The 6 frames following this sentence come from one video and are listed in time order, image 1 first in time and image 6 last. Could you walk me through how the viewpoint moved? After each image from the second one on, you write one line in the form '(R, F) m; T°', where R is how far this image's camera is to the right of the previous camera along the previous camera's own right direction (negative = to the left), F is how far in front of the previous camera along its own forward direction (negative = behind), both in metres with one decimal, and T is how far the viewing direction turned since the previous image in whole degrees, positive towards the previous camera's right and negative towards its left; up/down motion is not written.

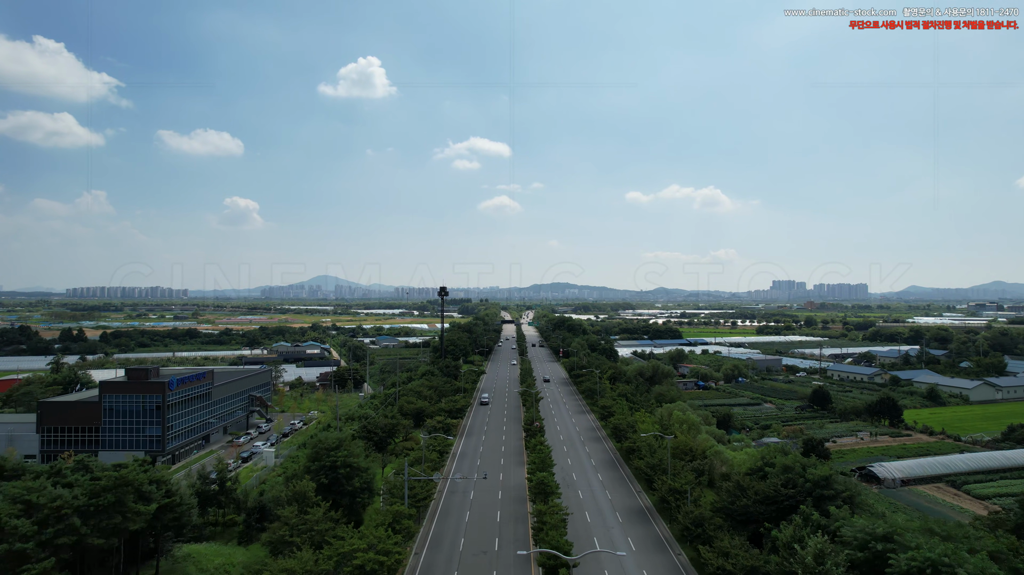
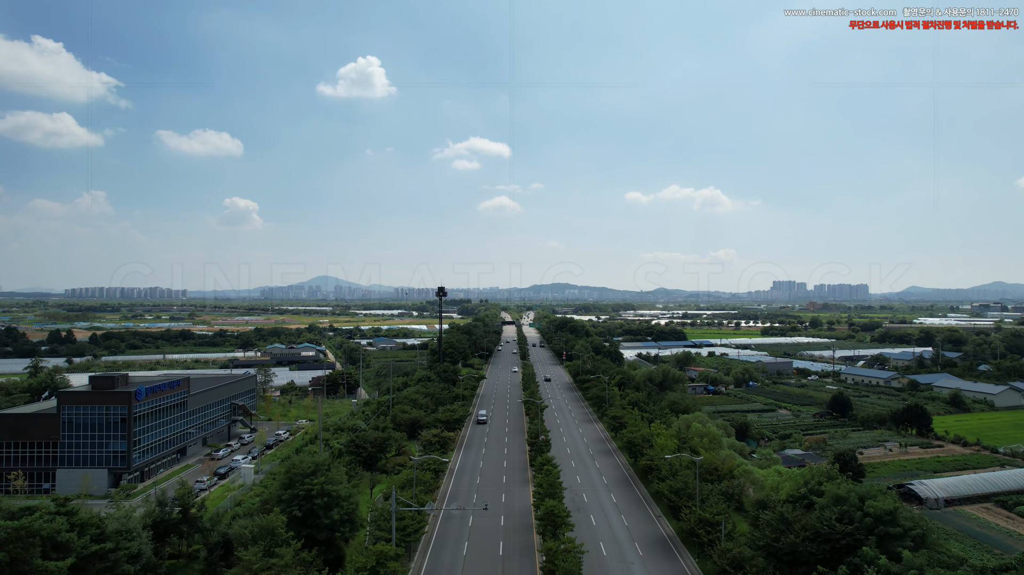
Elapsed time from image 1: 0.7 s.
(-0.2, +3.2) m; 0°
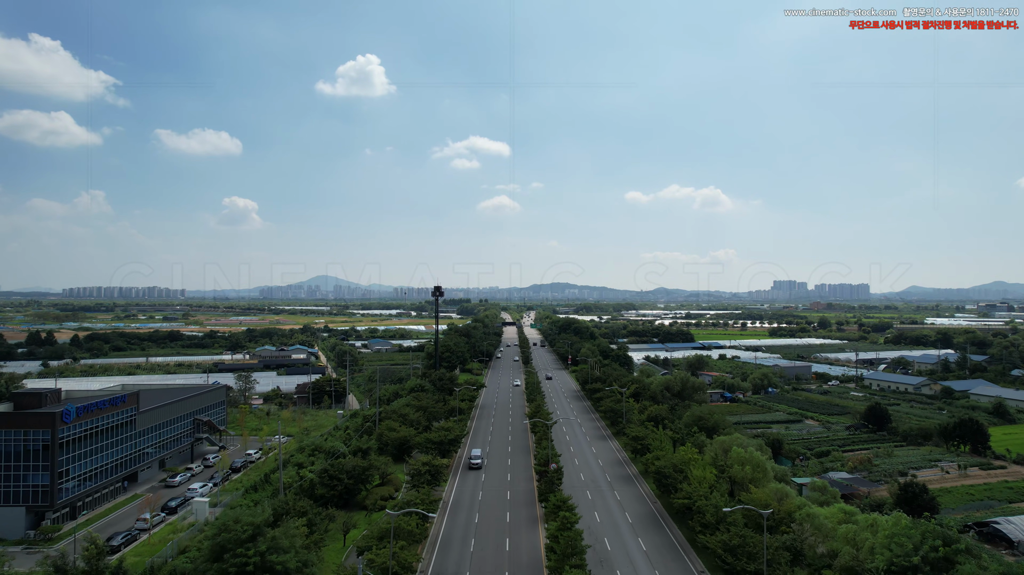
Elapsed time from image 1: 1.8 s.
(-0.3, +5.3) m; 0°
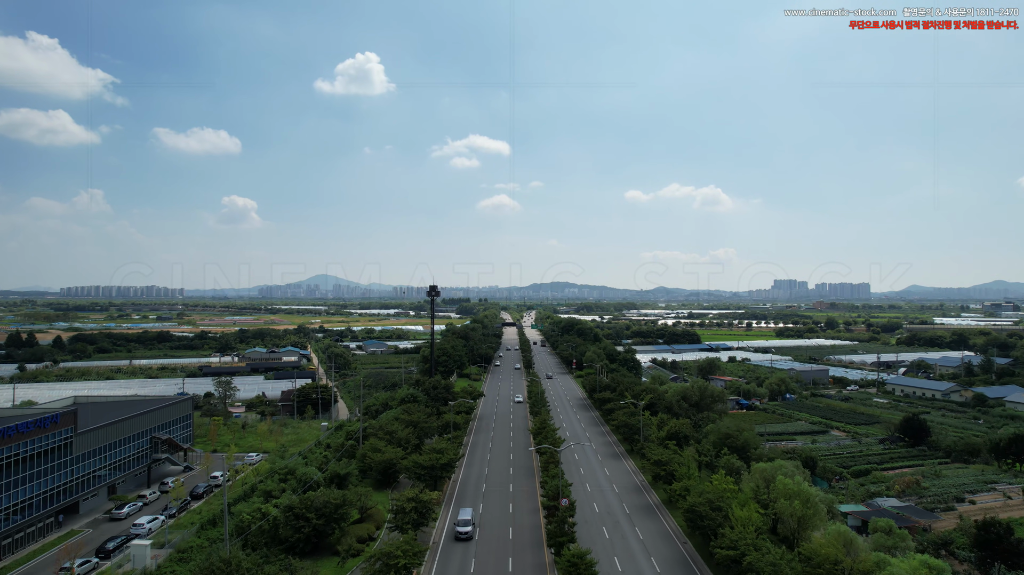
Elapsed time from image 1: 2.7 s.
(-0.1, +4.5) m; 0°
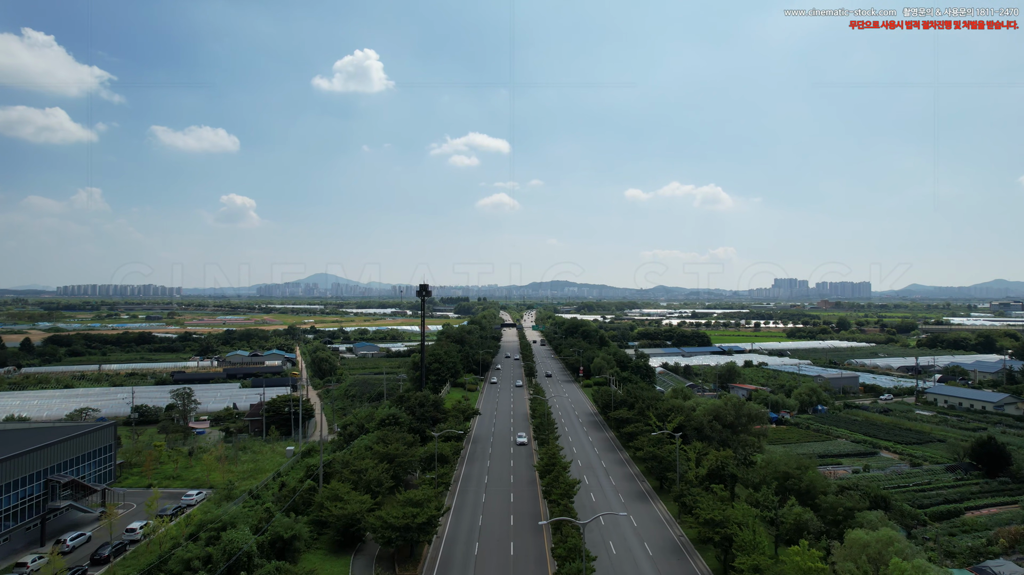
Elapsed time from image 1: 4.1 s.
(-0.1, +7.2) m; 0°
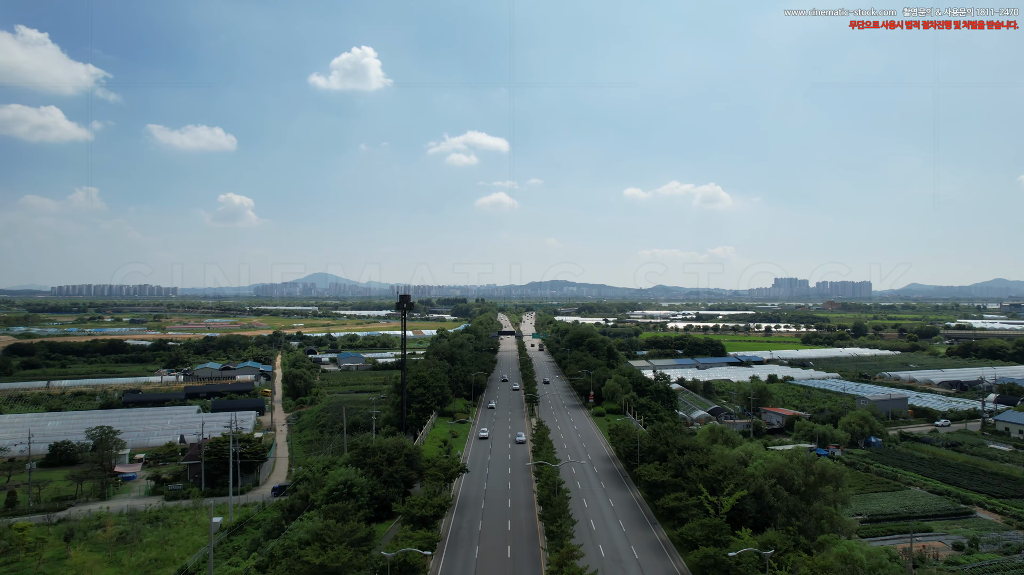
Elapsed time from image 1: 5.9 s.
(+0.1, +9.6) m; 0°
